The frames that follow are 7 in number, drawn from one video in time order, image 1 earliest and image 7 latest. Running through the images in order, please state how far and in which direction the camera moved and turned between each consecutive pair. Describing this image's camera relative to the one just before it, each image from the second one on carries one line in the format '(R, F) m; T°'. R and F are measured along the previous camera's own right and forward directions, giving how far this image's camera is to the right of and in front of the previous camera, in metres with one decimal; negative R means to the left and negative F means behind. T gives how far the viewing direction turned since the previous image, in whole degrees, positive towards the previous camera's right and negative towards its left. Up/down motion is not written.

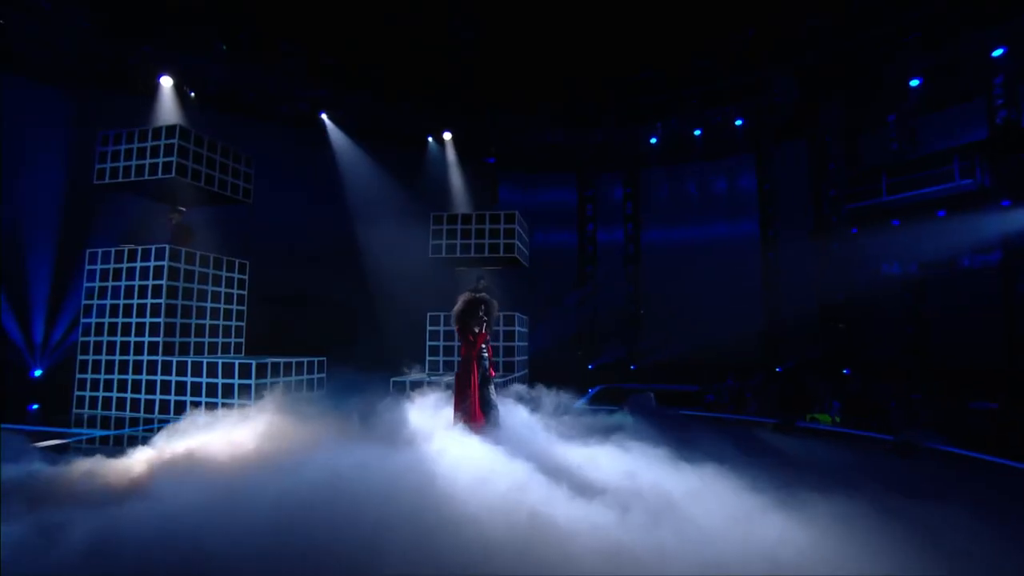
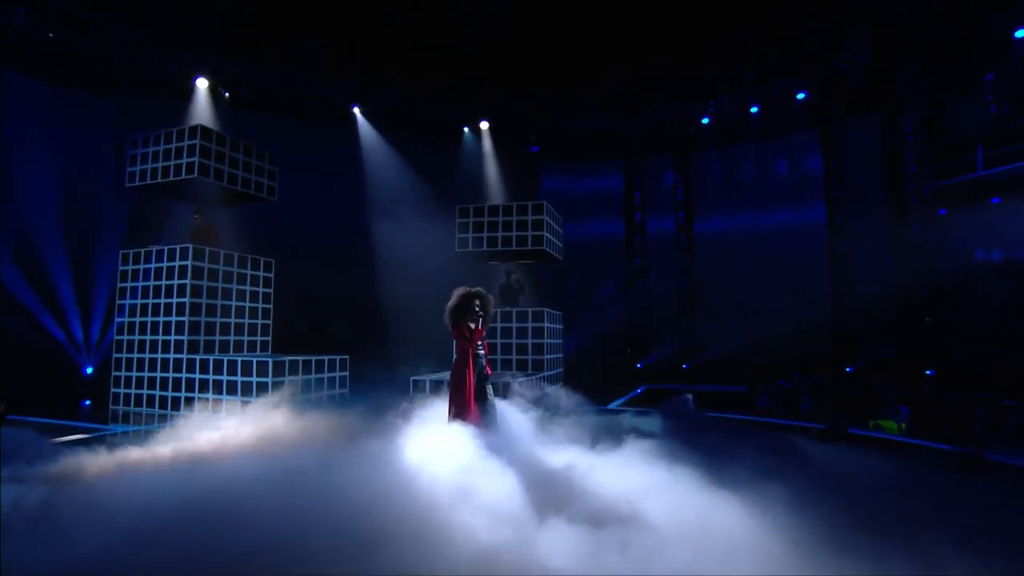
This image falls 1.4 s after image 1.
(+0.9, +0.5) m; -8°
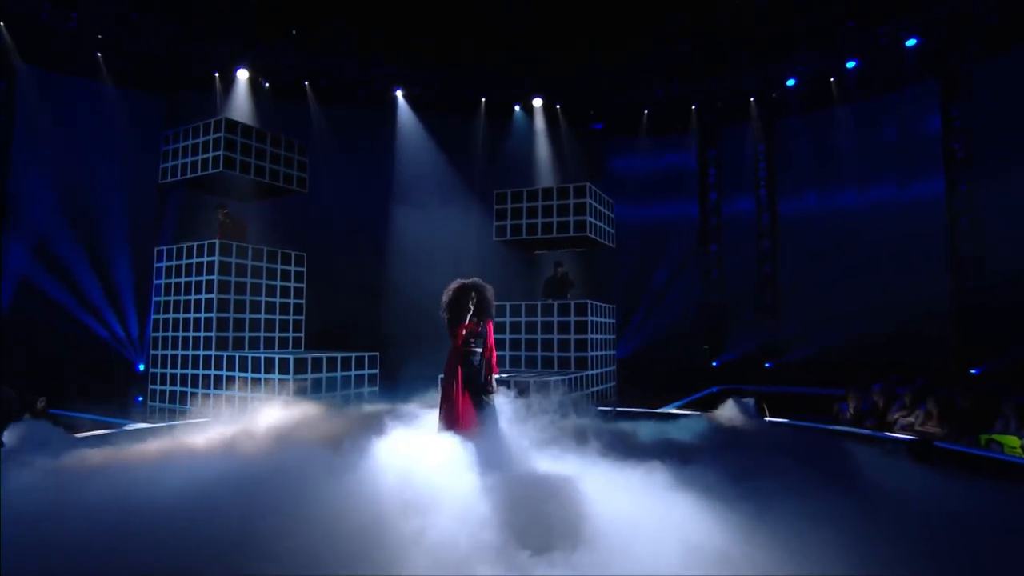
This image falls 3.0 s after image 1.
(+1.0, +1.0) m; -10°
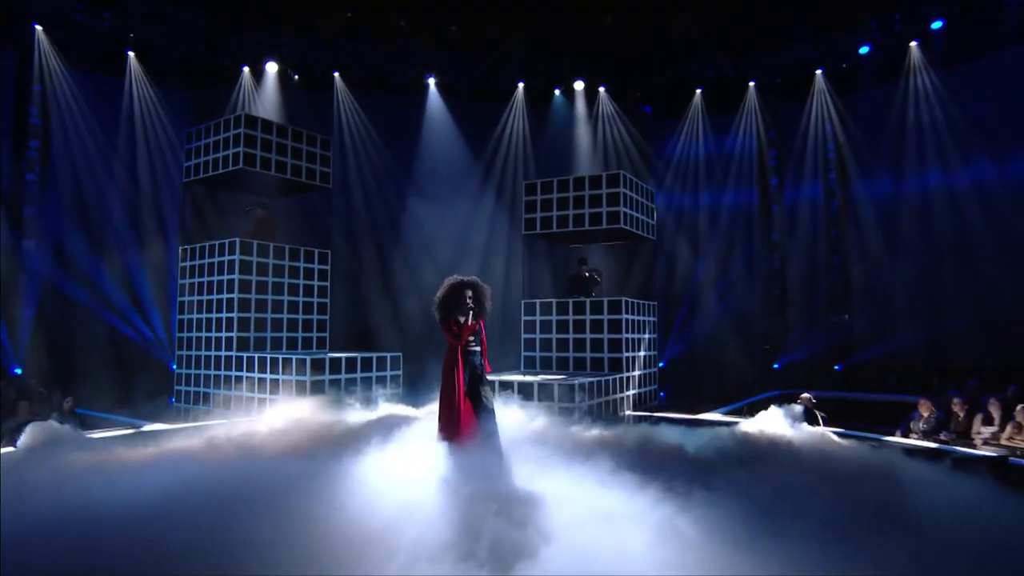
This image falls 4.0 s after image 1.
(+0.6, +0.6) m; -7°
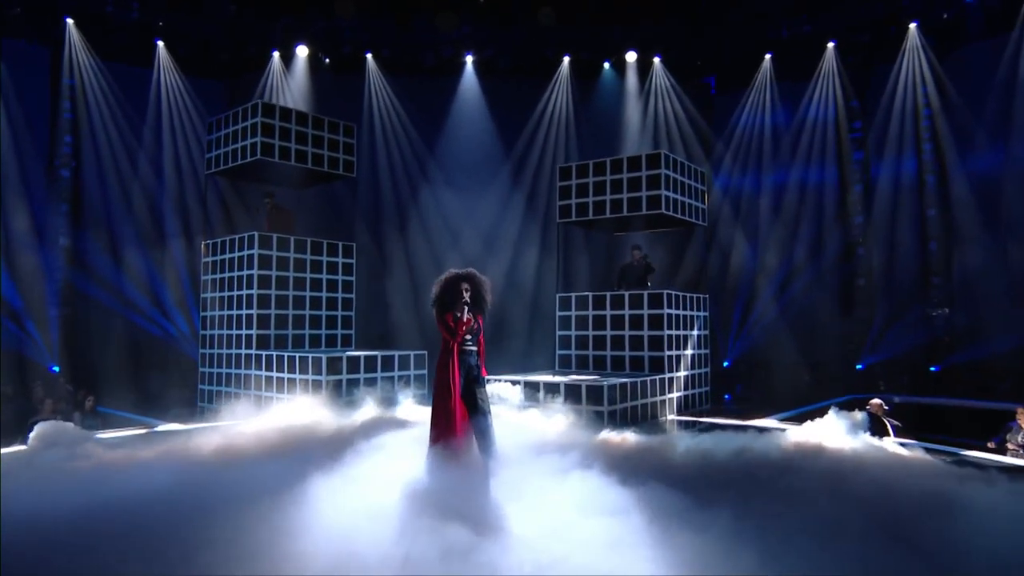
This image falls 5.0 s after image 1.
(+0.6, +0.8) m; -7°
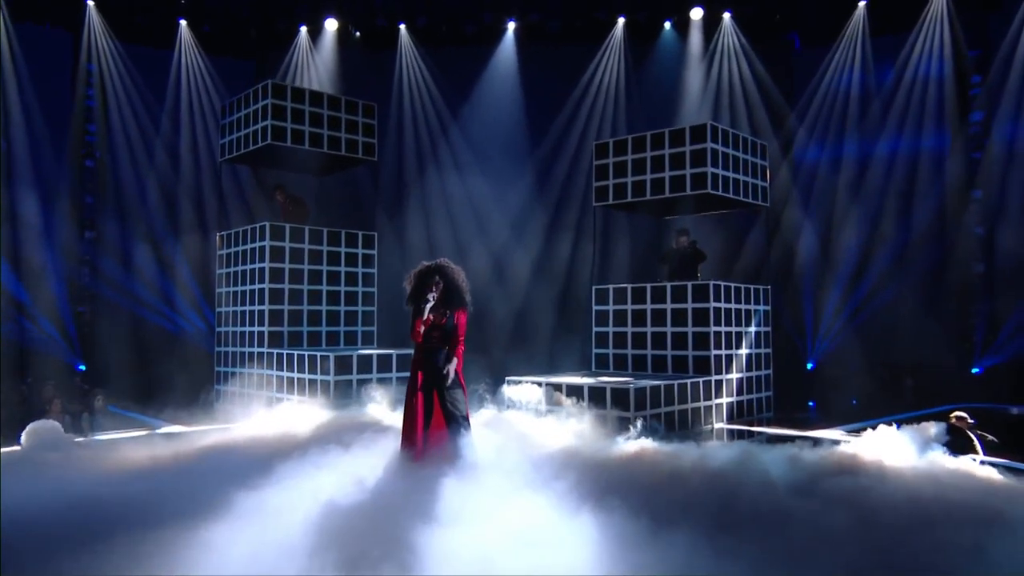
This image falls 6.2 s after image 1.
(+0.7, +0.9) m; -8°
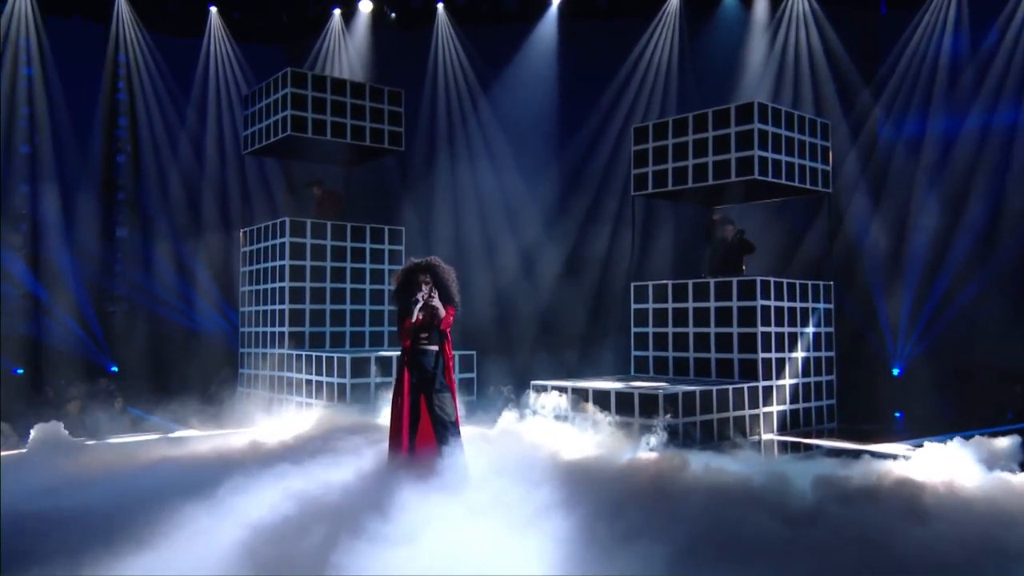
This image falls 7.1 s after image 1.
(+0.5, +0.6) m; -7°
